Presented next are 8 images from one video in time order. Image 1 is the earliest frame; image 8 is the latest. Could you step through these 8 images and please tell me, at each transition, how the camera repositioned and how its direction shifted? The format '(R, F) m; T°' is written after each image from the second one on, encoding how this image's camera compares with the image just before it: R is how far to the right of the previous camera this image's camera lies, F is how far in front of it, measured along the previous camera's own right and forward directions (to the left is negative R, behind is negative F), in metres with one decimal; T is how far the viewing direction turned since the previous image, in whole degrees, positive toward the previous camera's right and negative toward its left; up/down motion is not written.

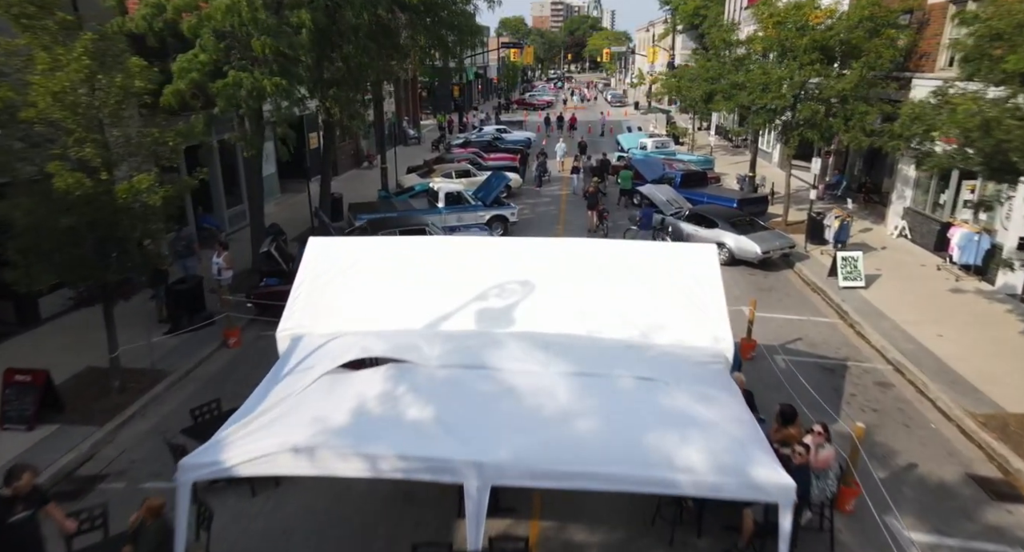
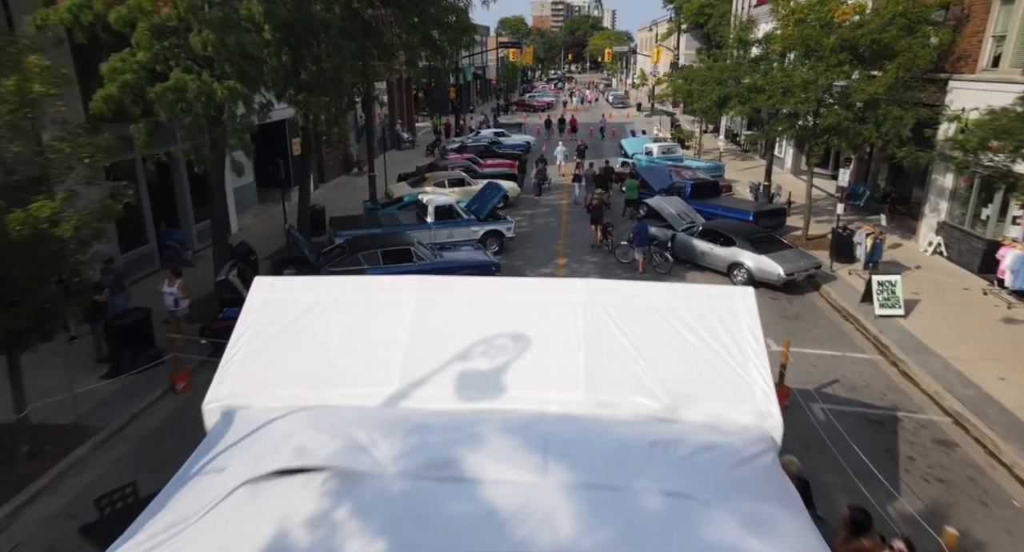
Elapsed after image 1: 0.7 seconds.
(+0.1, +1.6) m; 0°
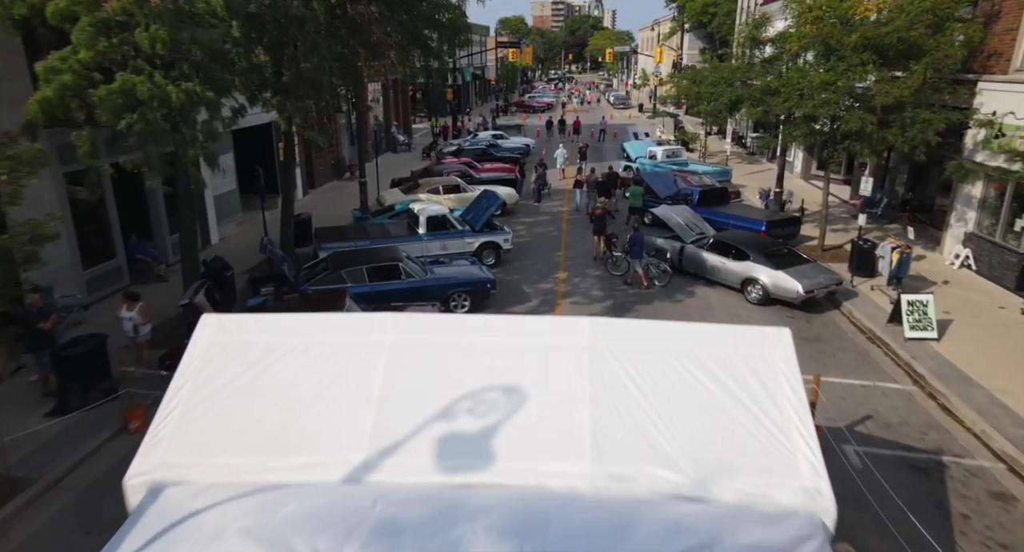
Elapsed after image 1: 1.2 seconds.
(+0.1, +1.1) m; 0°
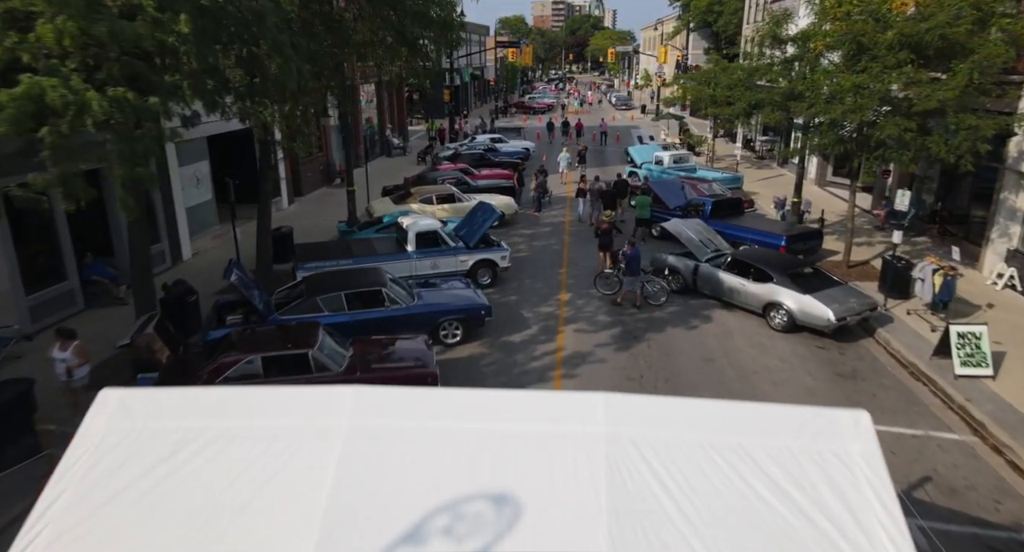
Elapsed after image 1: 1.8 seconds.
(+0.1, +1.4) m; 0°
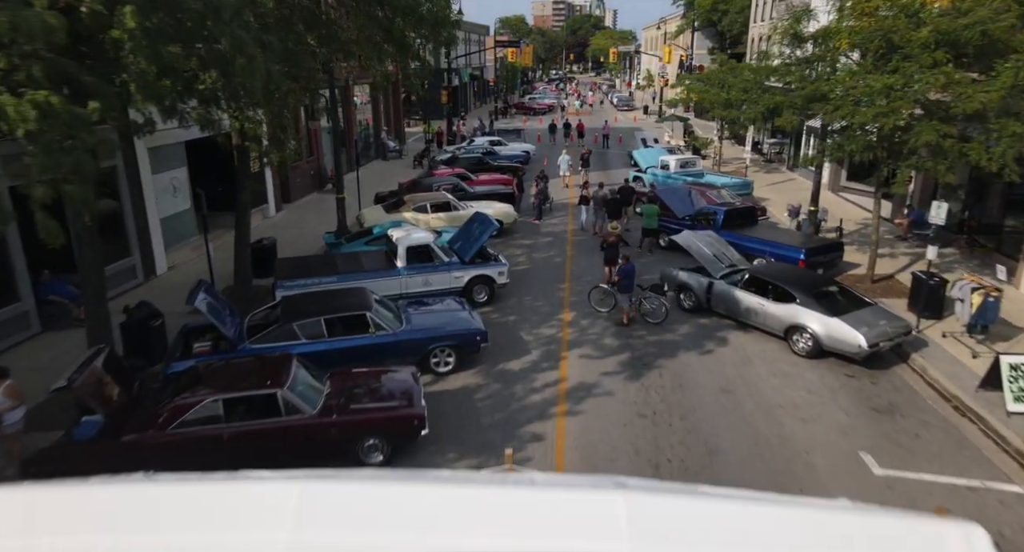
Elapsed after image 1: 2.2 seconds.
(0.0, +1.1) m; 0°
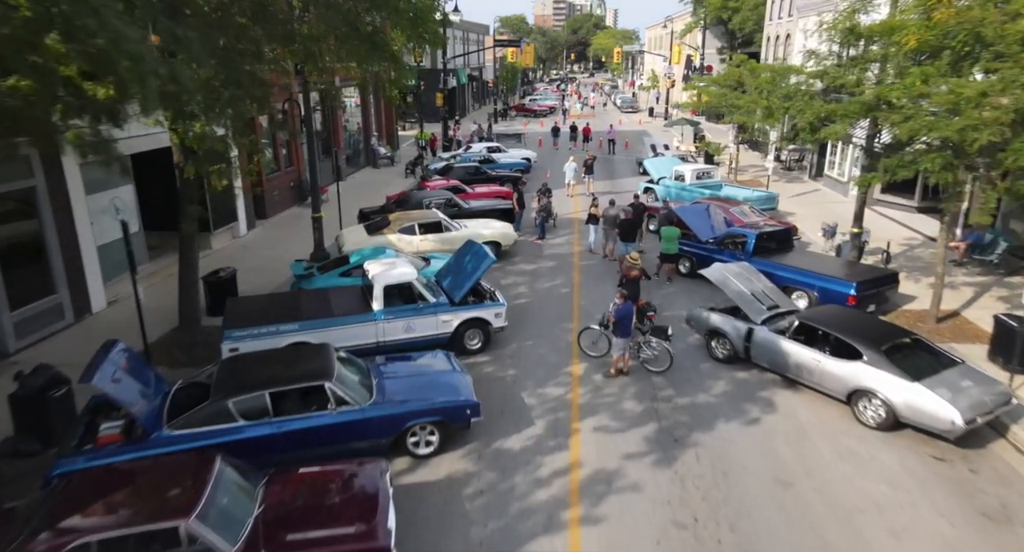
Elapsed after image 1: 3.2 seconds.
(0.0, +2.3) m; 0°
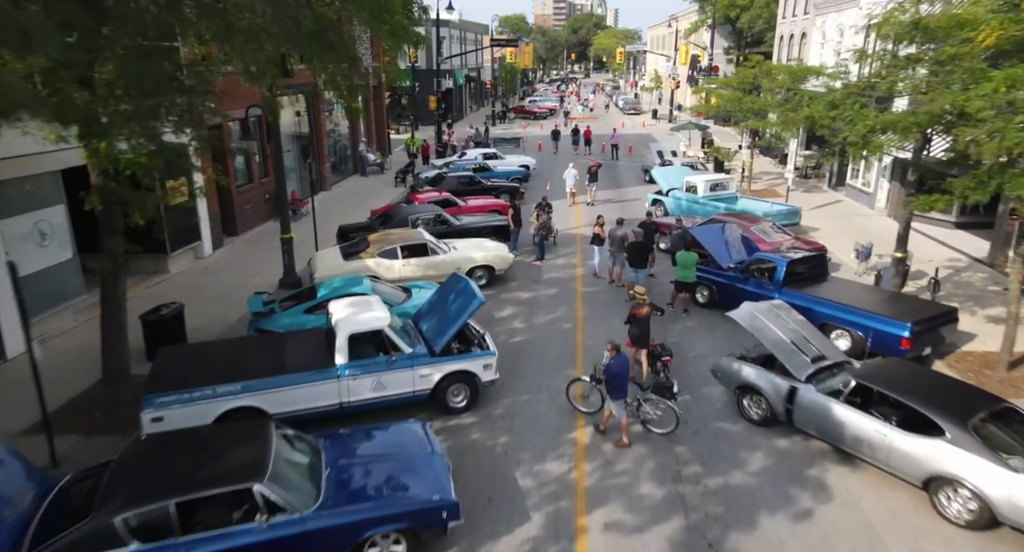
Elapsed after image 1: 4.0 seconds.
(+0.1, +1.9) m; 0°
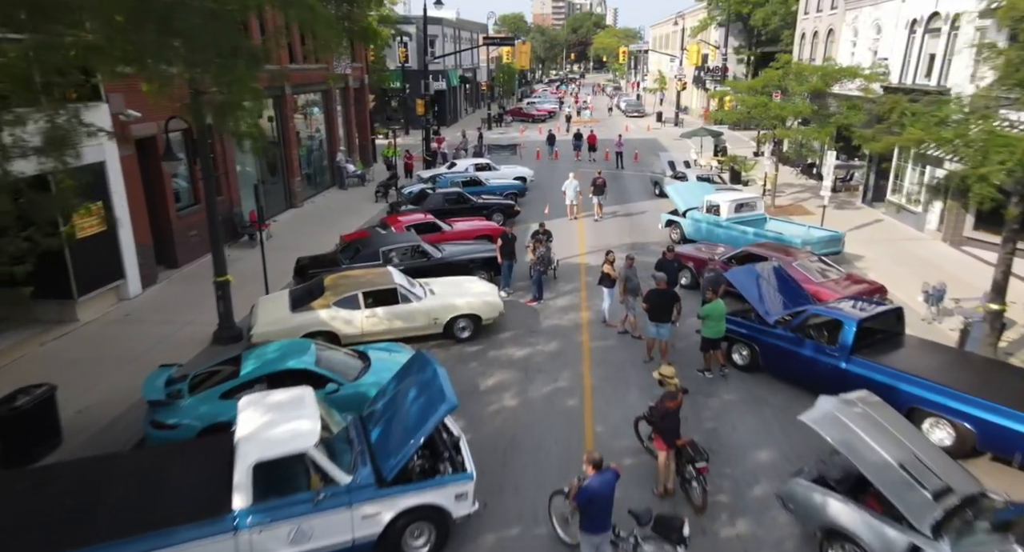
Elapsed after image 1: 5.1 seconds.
(+0.2, +2.9) m; 0°
